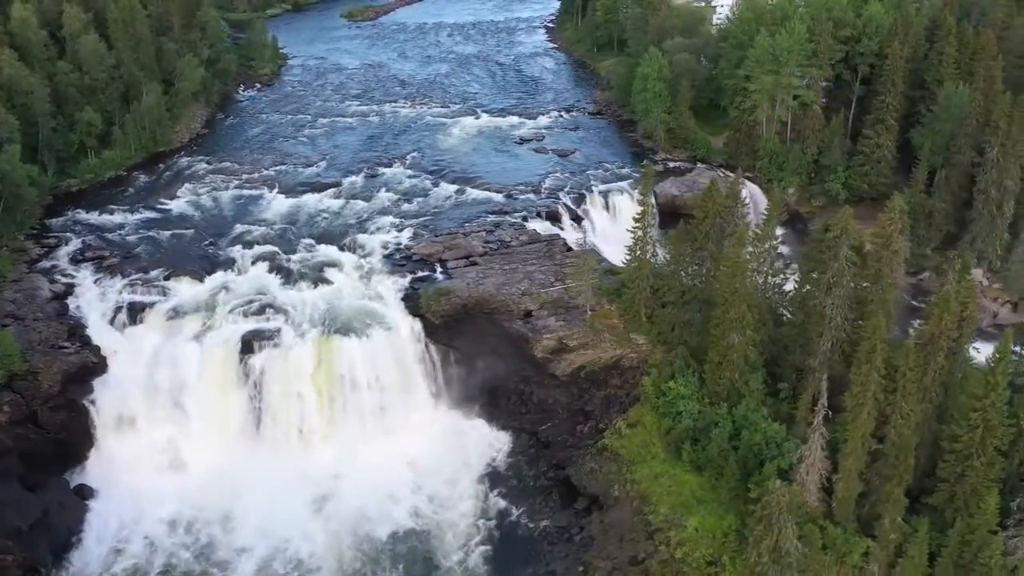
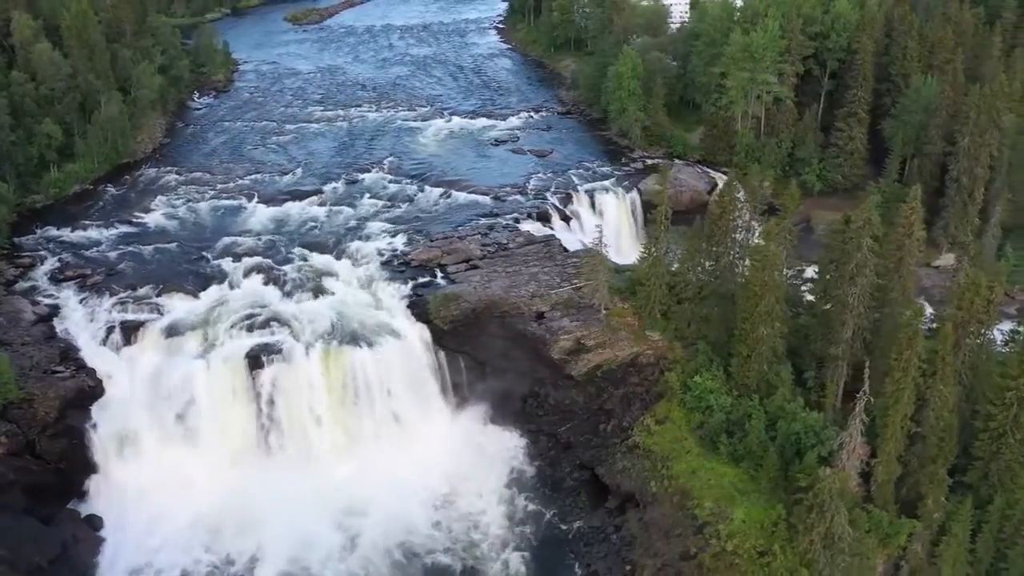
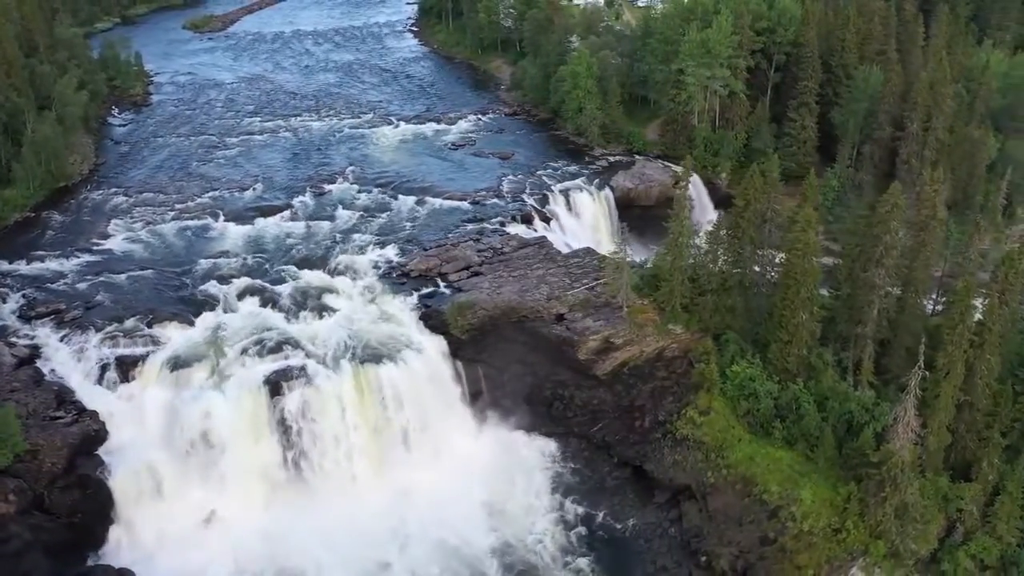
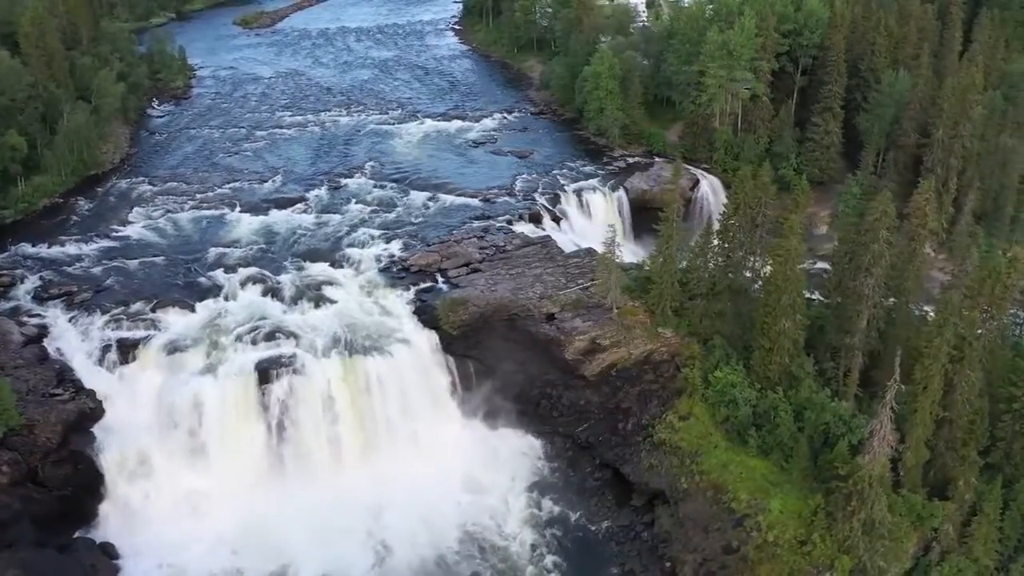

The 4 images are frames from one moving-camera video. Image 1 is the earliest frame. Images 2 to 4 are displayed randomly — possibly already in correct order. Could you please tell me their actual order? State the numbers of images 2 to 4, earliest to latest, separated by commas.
2, 4, 3
